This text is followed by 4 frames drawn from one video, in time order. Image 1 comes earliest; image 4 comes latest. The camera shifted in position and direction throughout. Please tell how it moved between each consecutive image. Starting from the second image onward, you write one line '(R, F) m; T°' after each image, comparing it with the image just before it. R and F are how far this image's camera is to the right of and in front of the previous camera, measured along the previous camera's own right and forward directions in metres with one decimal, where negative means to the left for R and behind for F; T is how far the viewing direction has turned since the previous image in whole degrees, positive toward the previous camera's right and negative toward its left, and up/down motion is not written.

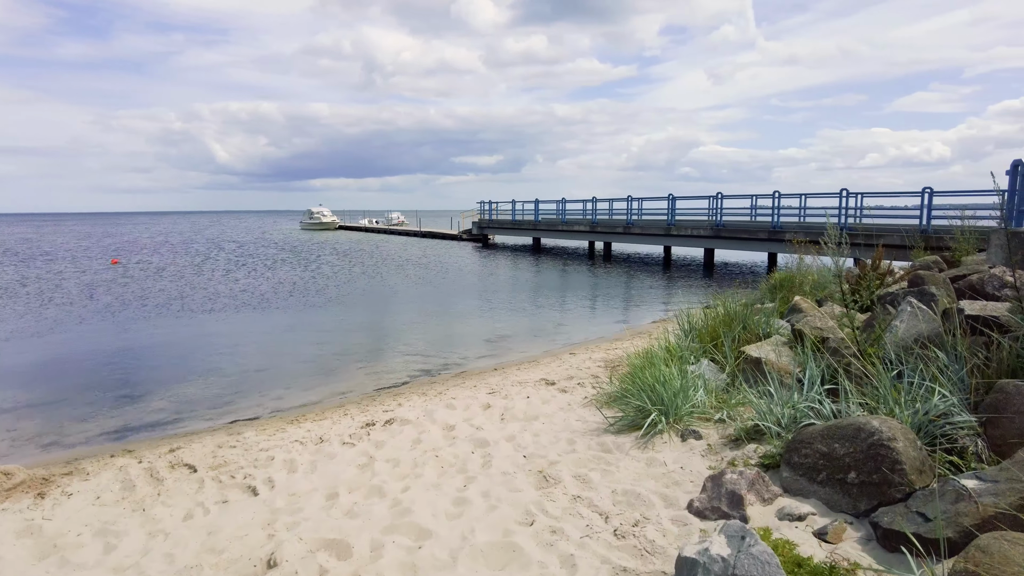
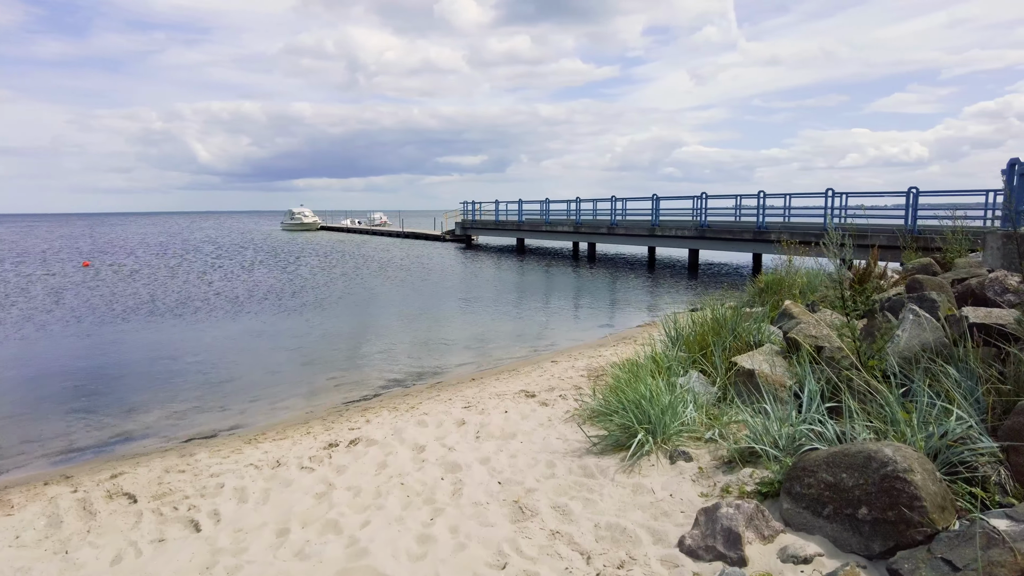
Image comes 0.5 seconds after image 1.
(+0.1, +0.5) m; +1°
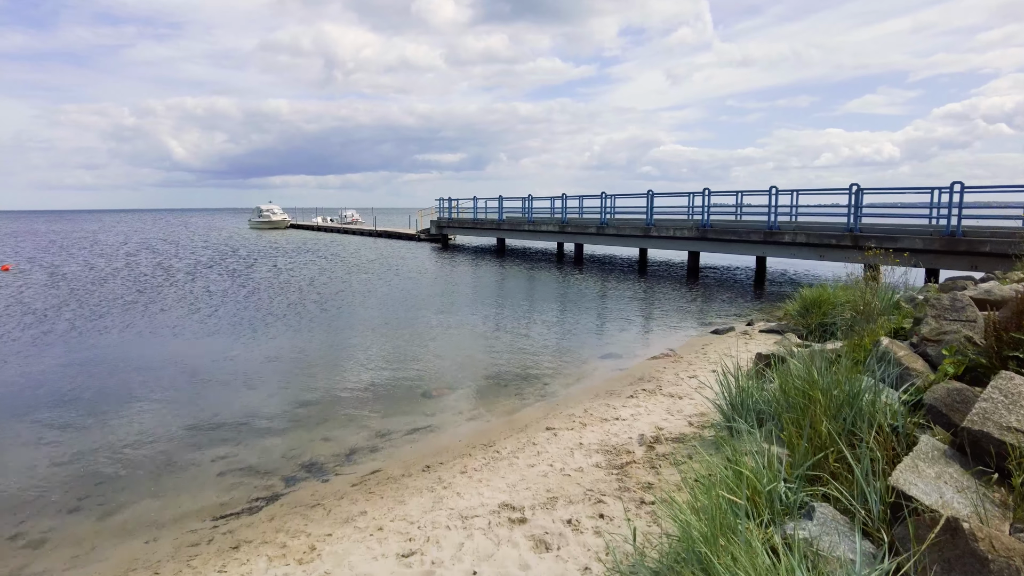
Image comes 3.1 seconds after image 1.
(0.0, +2.9) m; +2°
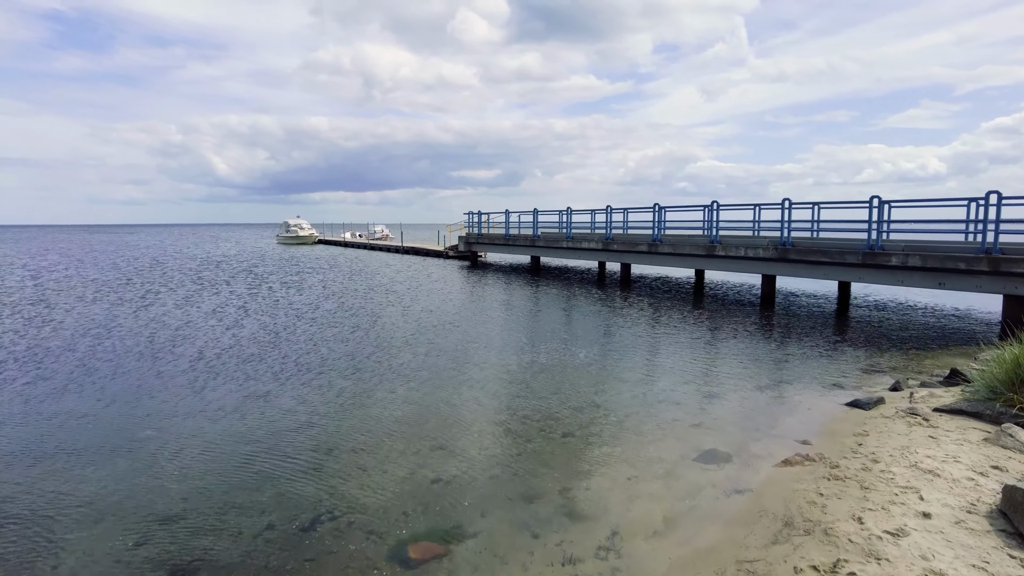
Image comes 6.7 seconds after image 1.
(-0.1, +3.6) m; -3°
